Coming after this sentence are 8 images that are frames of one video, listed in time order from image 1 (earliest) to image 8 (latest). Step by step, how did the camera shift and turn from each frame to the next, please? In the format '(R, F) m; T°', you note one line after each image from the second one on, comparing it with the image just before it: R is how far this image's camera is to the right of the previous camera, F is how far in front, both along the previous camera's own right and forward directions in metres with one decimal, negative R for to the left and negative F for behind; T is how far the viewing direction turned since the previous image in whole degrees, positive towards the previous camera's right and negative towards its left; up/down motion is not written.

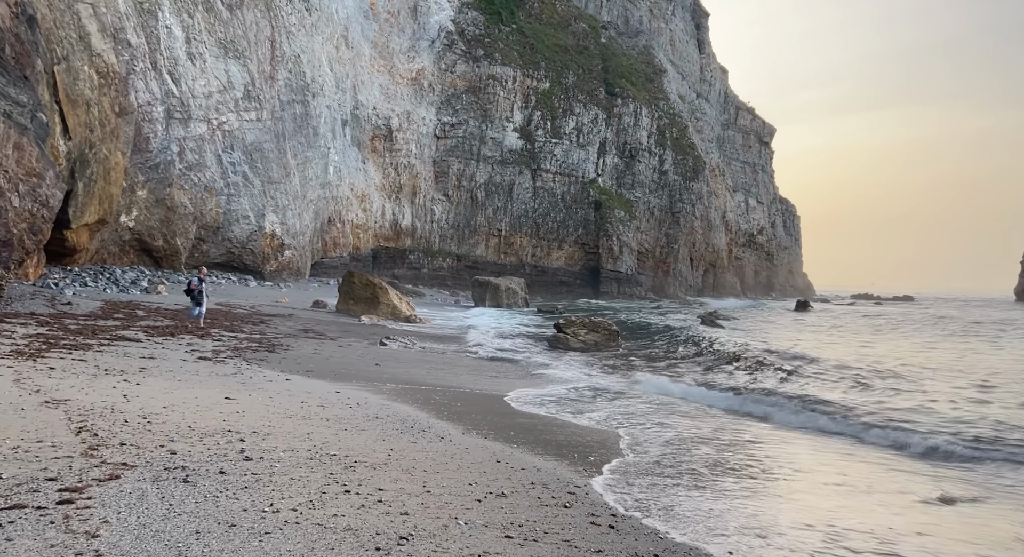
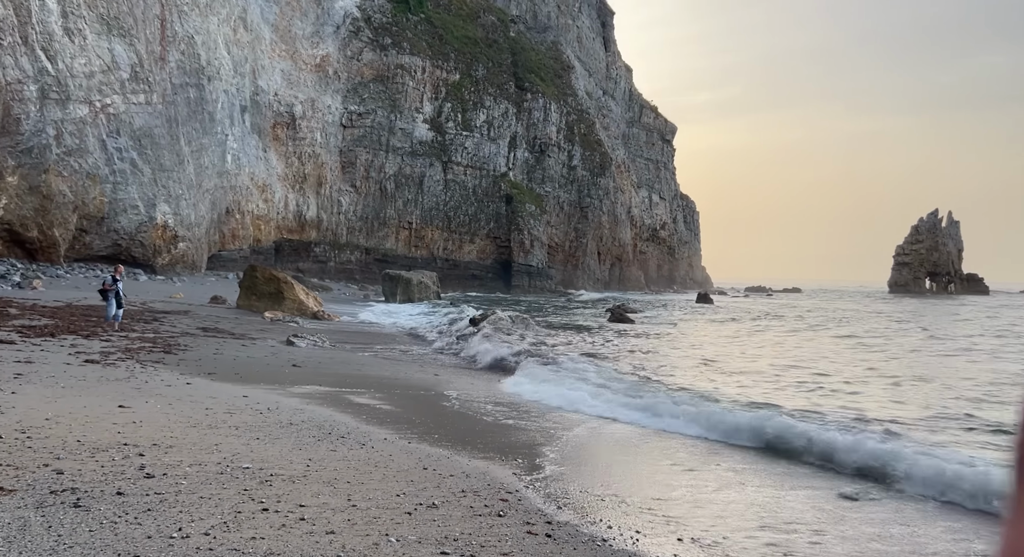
(-0.2, +0.4) m; +7°
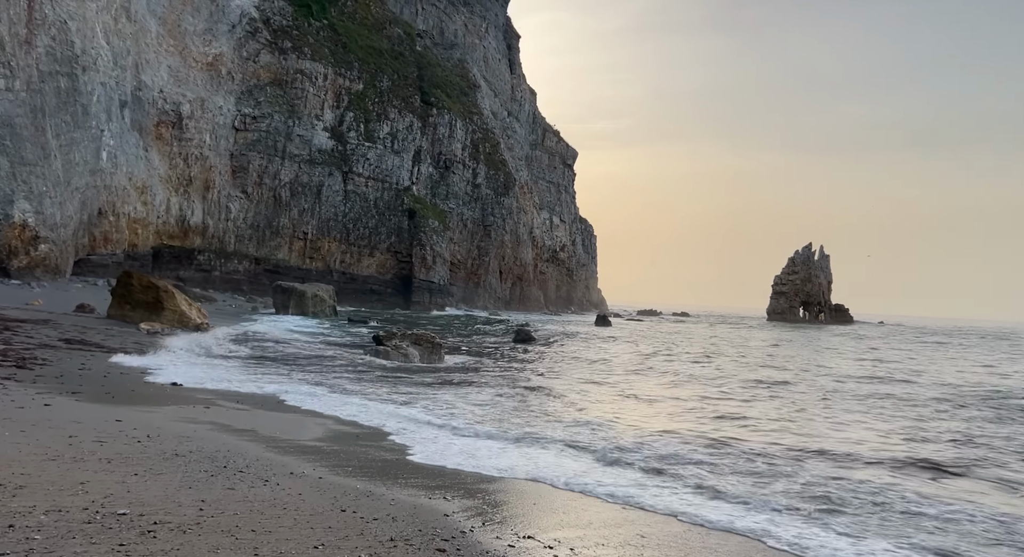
(-0.4, +0.8) m; +8°
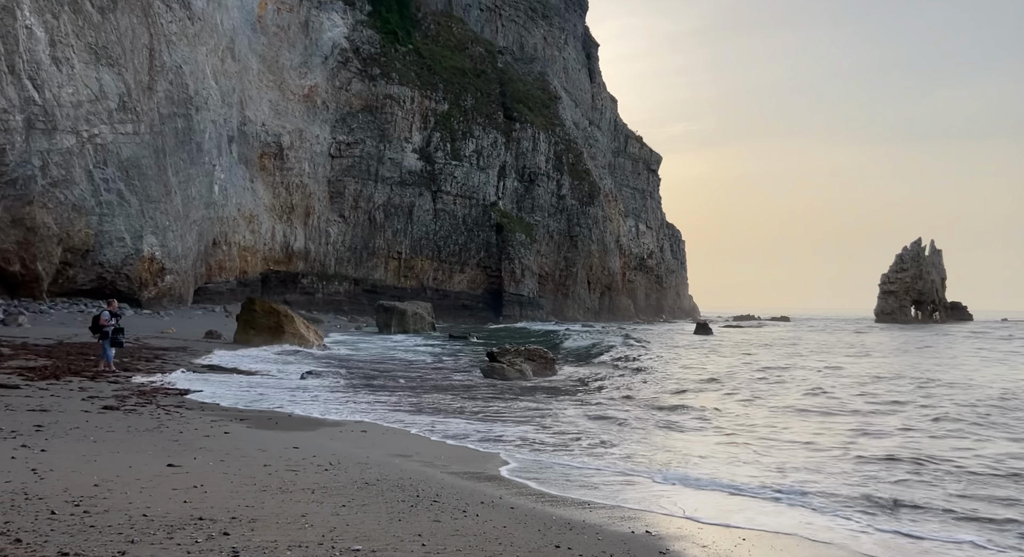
(-0.7, -0.1) m; -6°
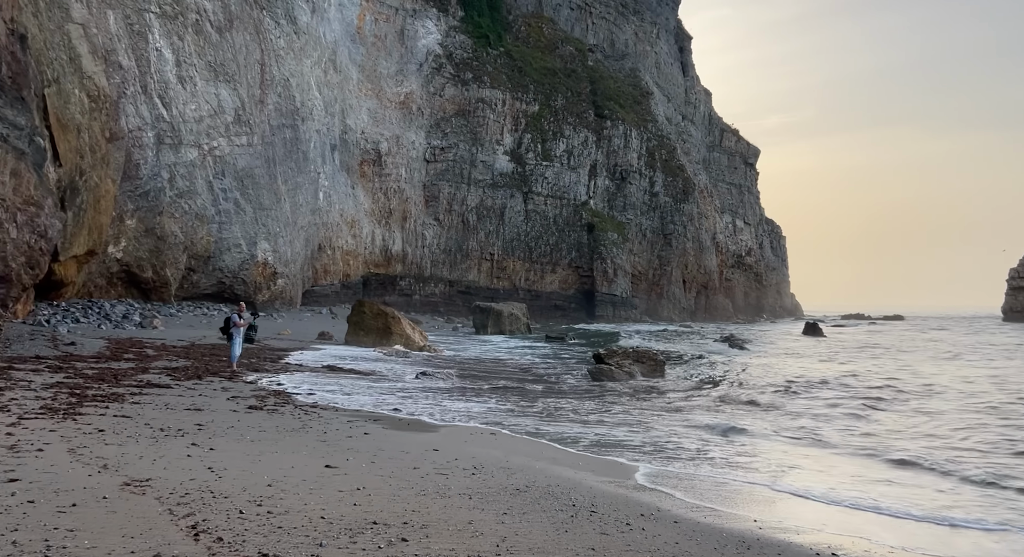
(-0.4, -0.3) m; -6°
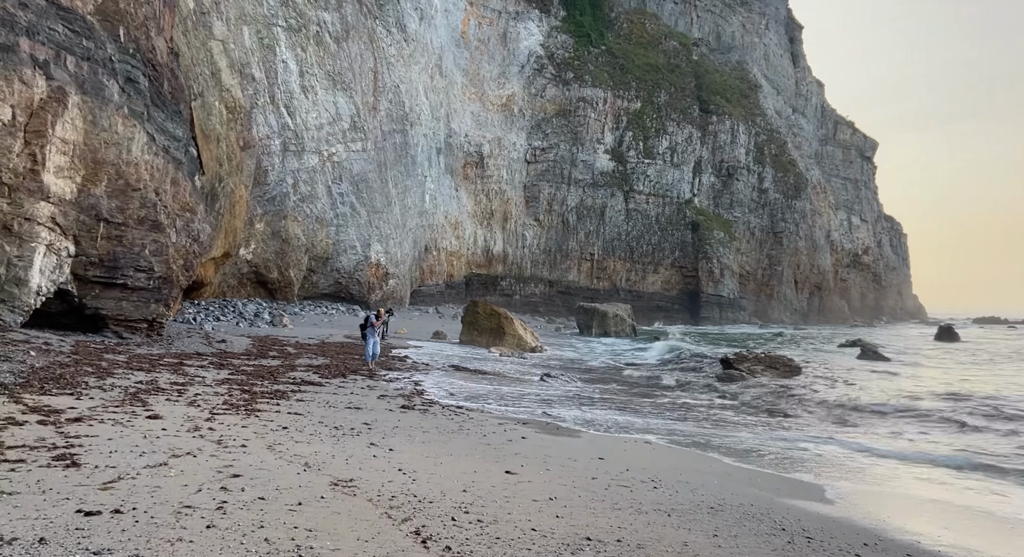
(-0.7, -0.1) m; -6°
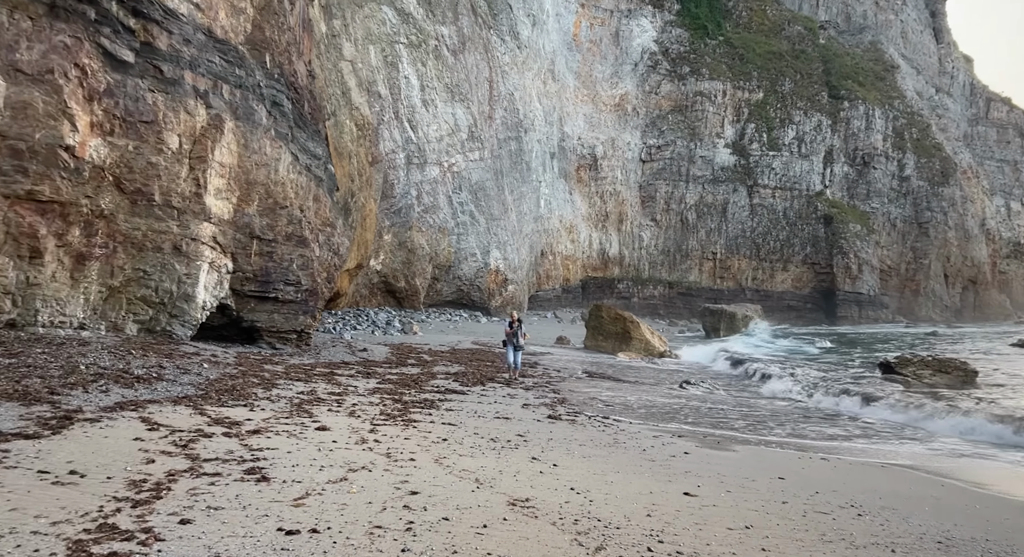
(-0.4, 0.0) m; -8°
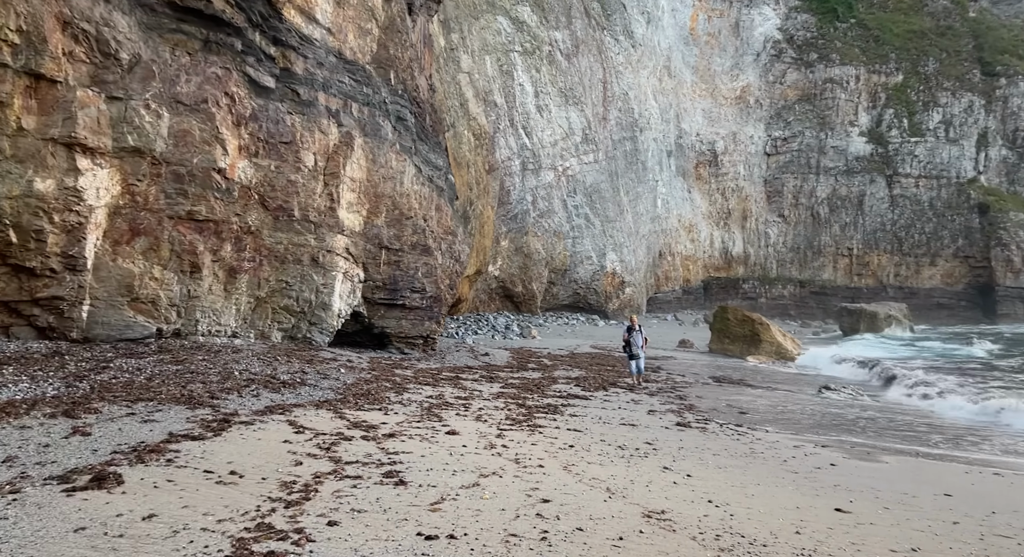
(-0.1, -0.1) m; -8°
